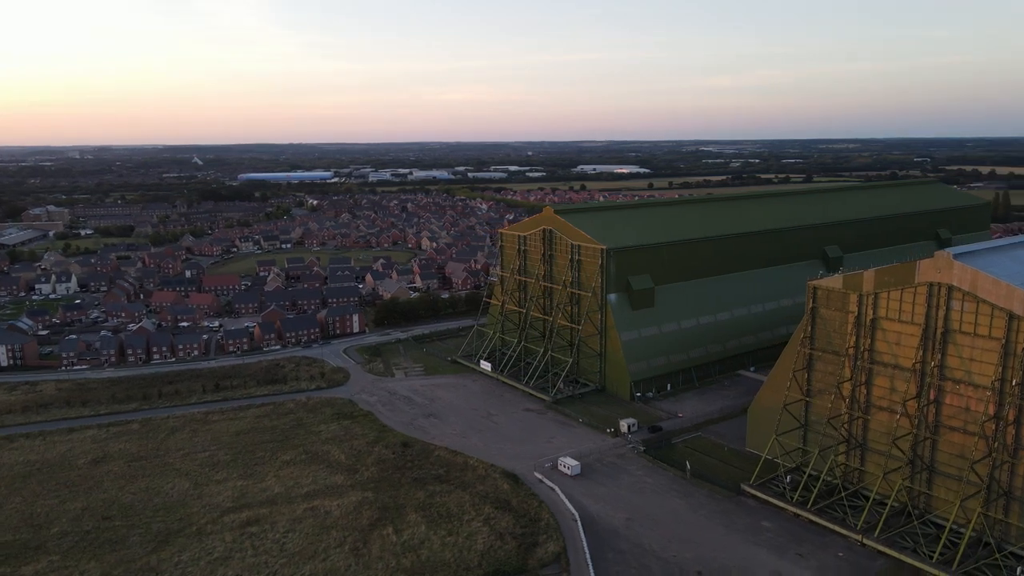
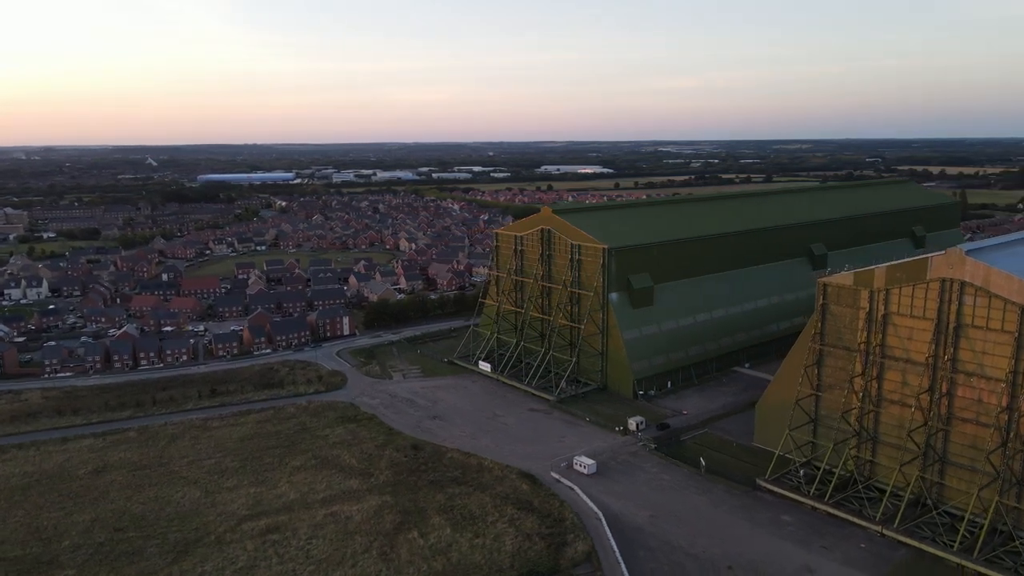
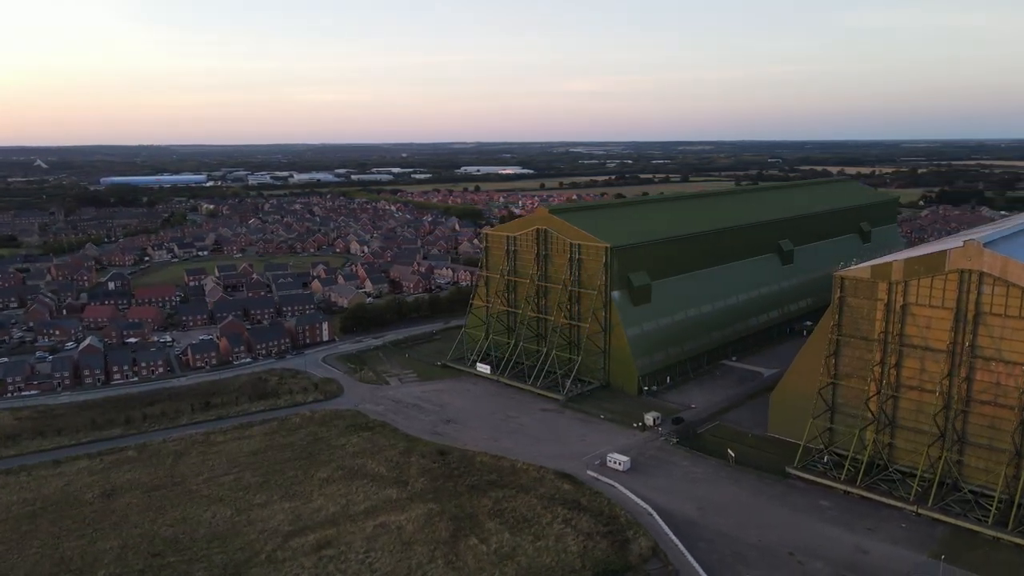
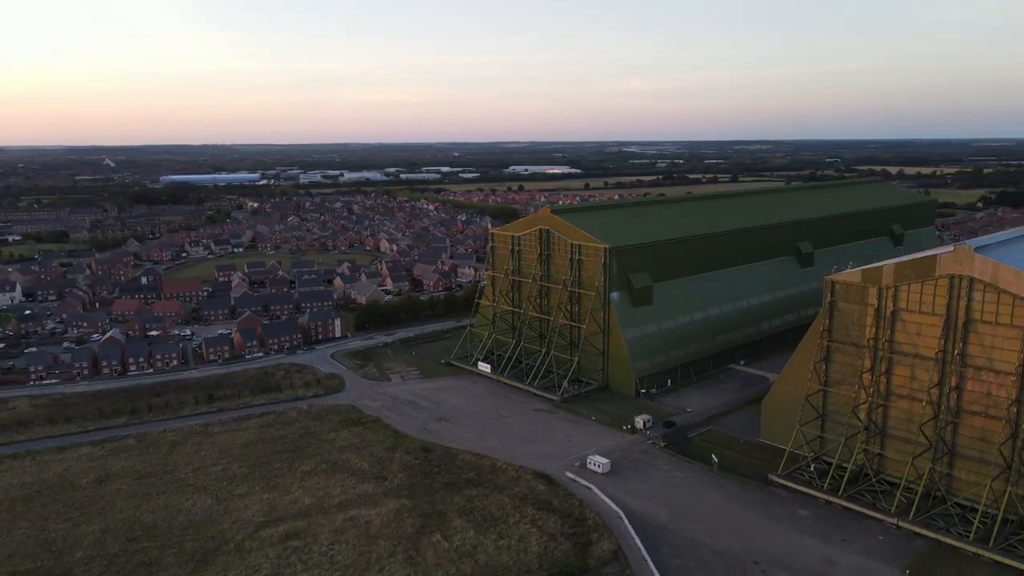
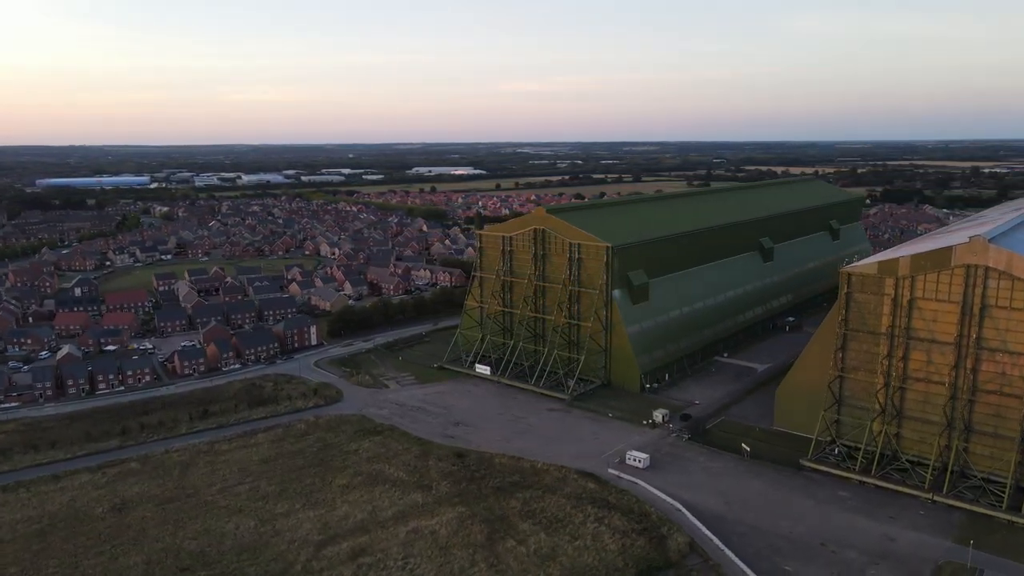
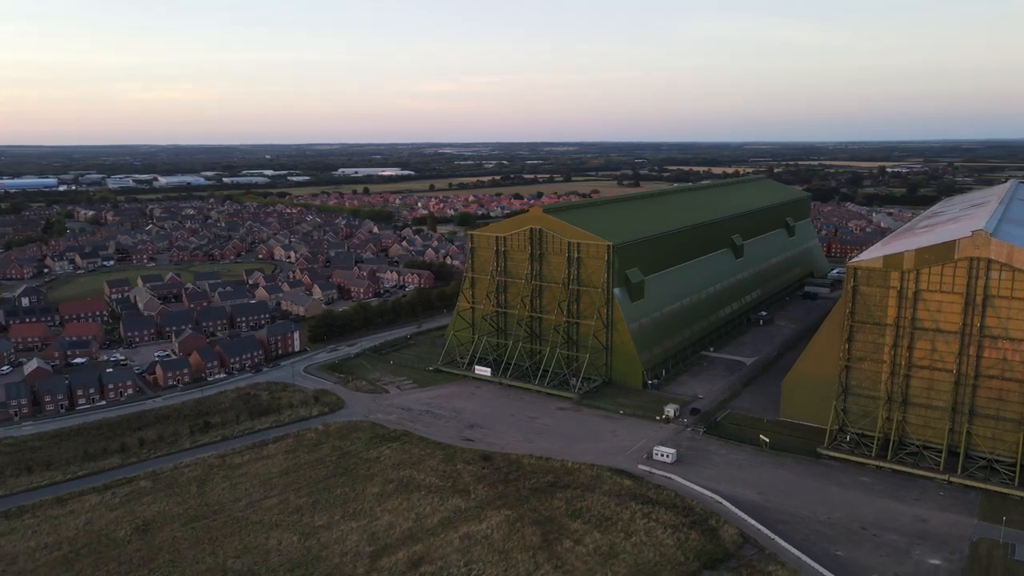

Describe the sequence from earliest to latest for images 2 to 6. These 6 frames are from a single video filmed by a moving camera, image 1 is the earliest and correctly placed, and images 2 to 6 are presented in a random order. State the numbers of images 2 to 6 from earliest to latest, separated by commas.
2, 4, 3, 5, 6
